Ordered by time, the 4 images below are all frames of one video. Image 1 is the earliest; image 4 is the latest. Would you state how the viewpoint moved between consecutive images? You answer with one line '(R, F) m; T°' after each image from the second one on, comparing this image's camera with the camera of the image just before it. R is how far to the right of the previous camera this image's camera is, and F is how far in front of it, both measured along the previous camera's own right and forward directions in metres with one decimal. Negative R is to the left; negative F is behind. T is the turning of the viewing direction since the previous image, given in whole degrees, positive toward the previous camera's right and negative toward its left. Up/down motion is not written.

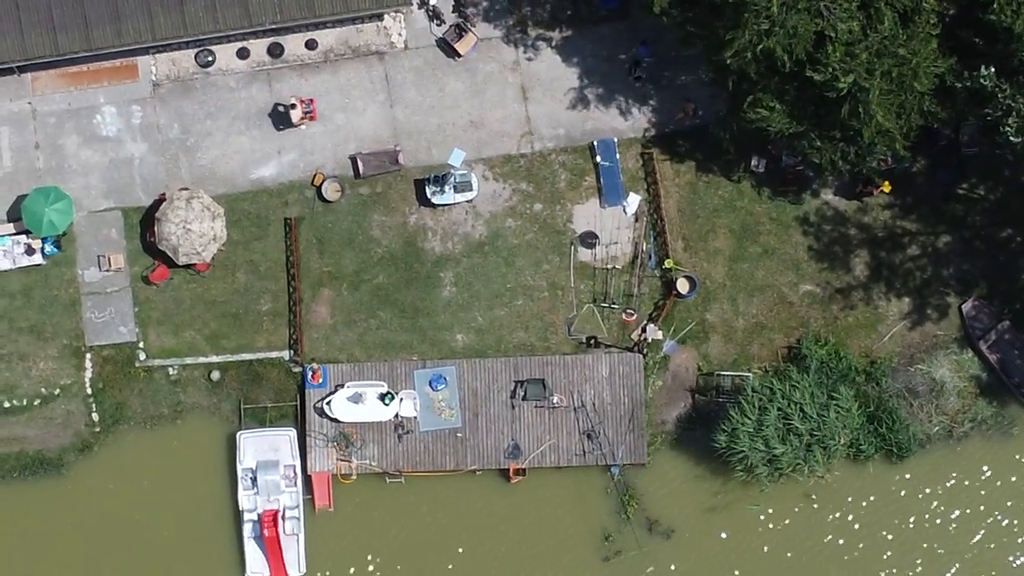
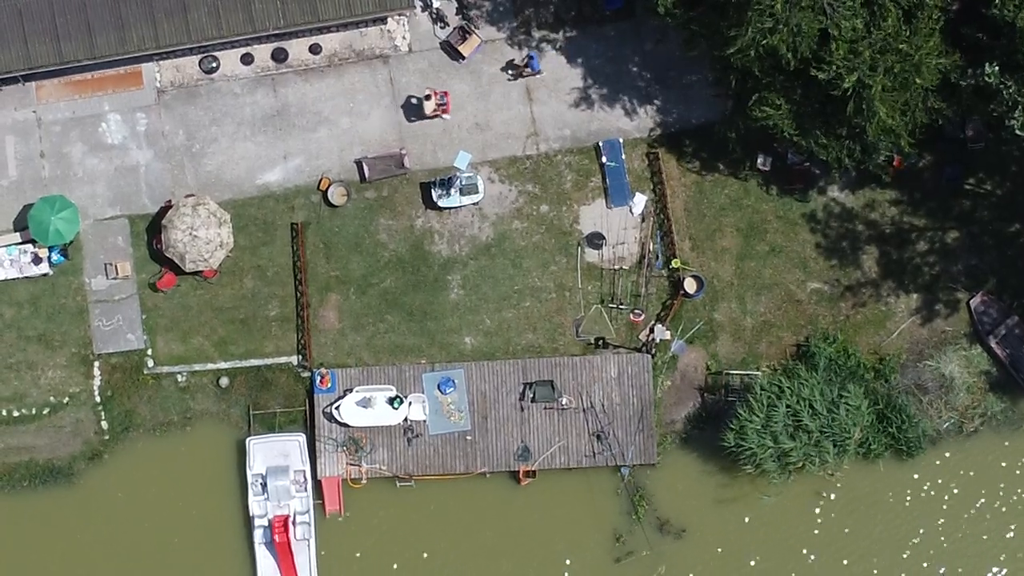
(-0.2, 0.0) m; 0°
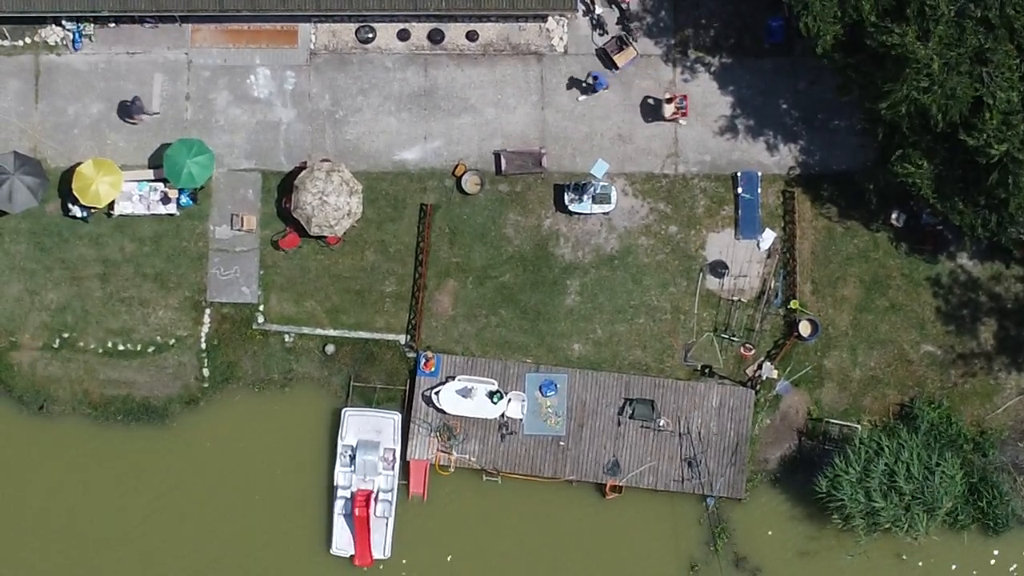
(-2.7, 0.0) m; 0°
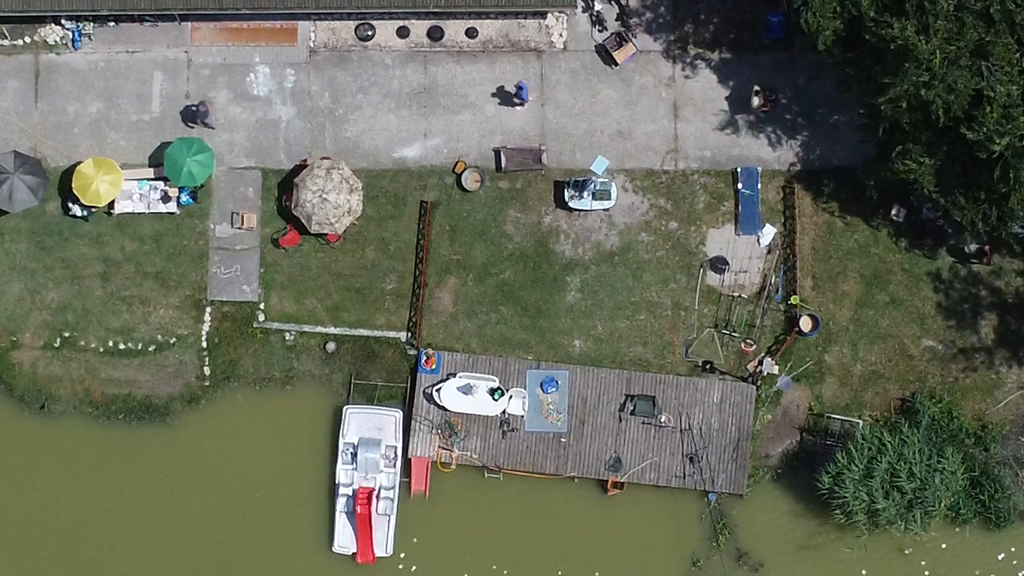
(0.0, 0.0) m; 0°
